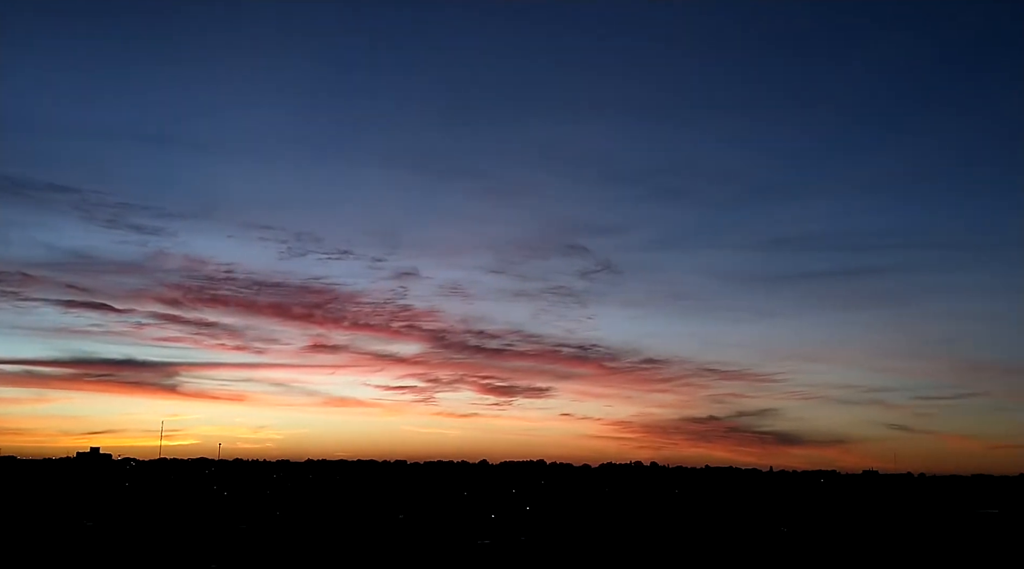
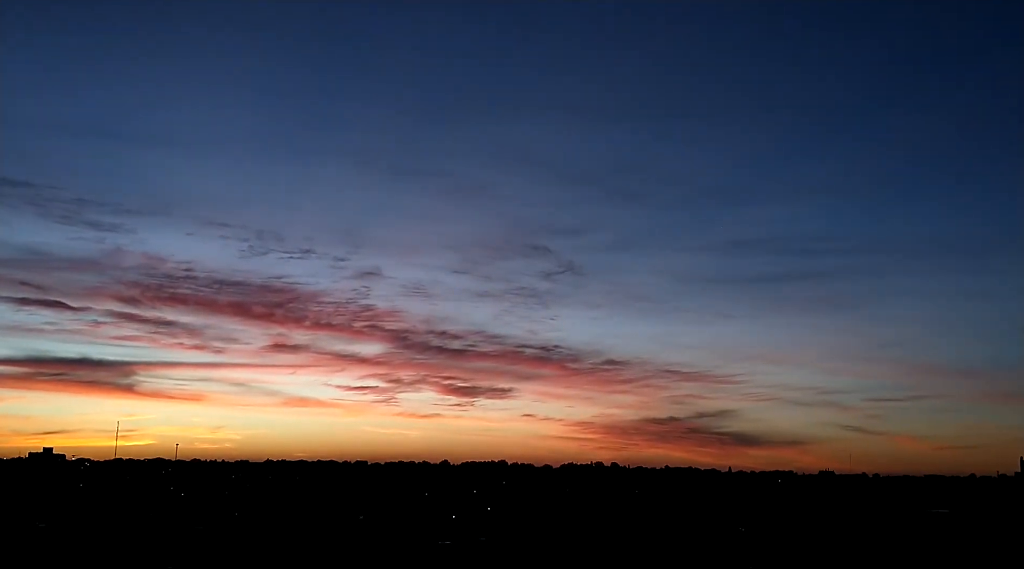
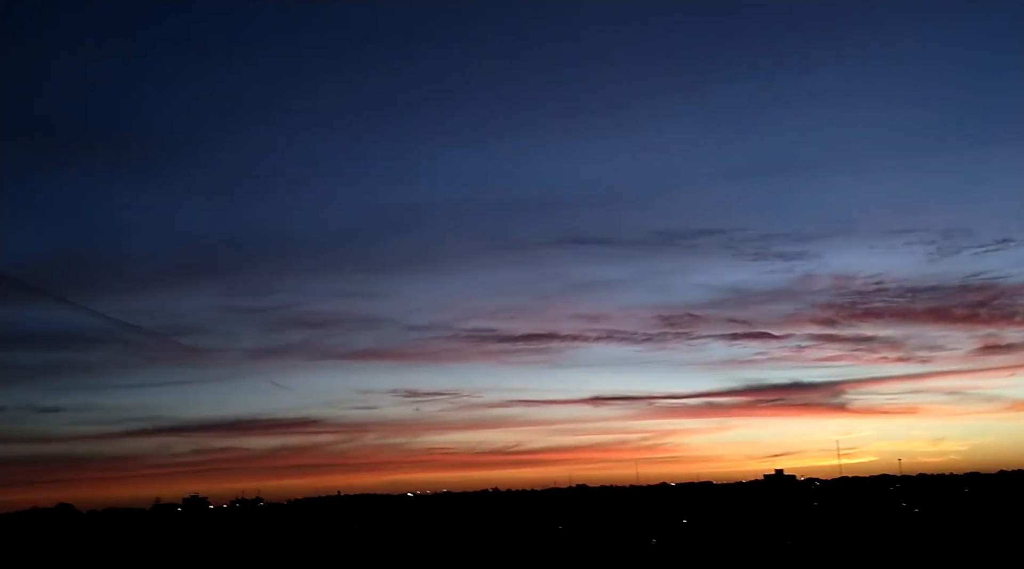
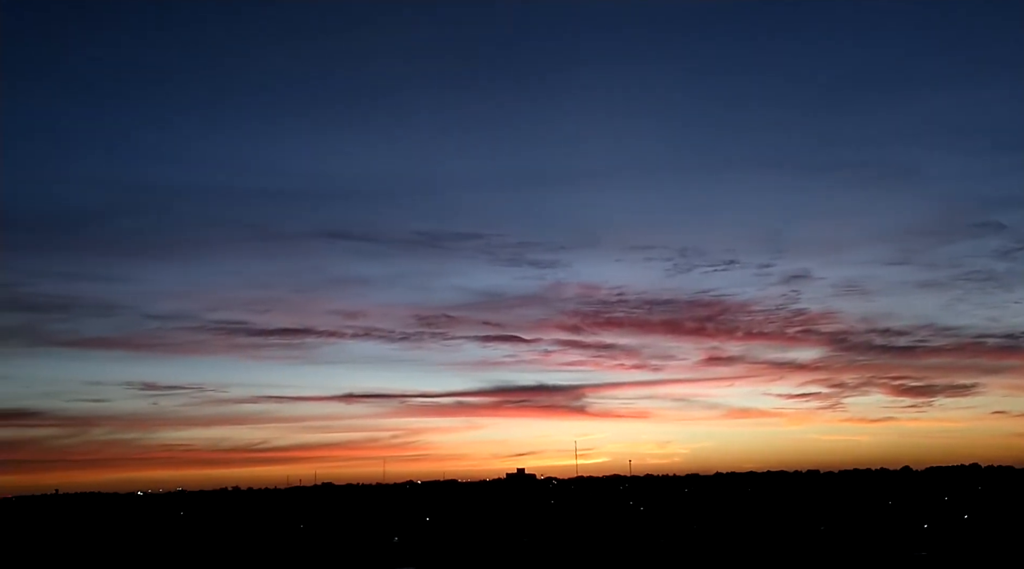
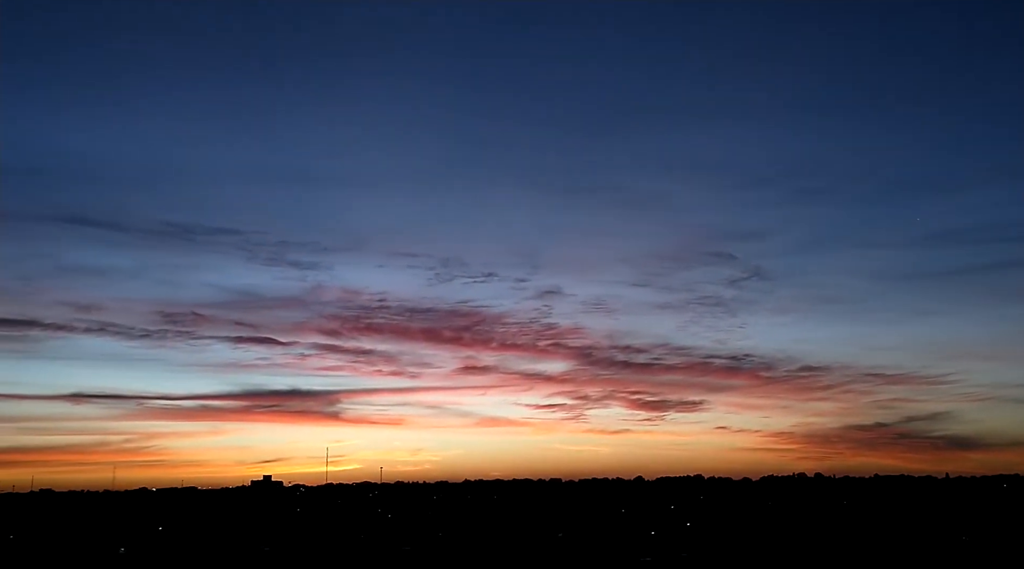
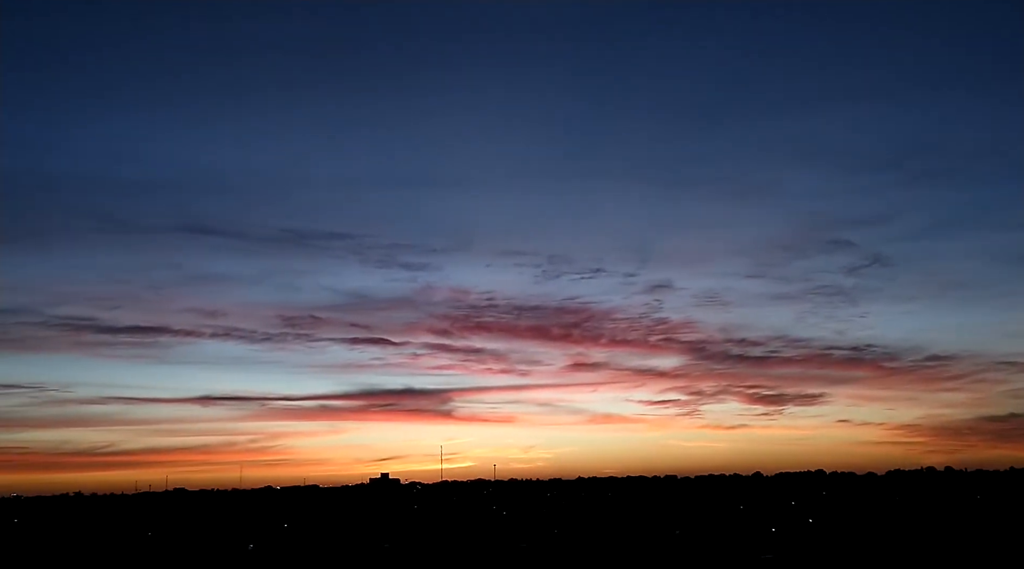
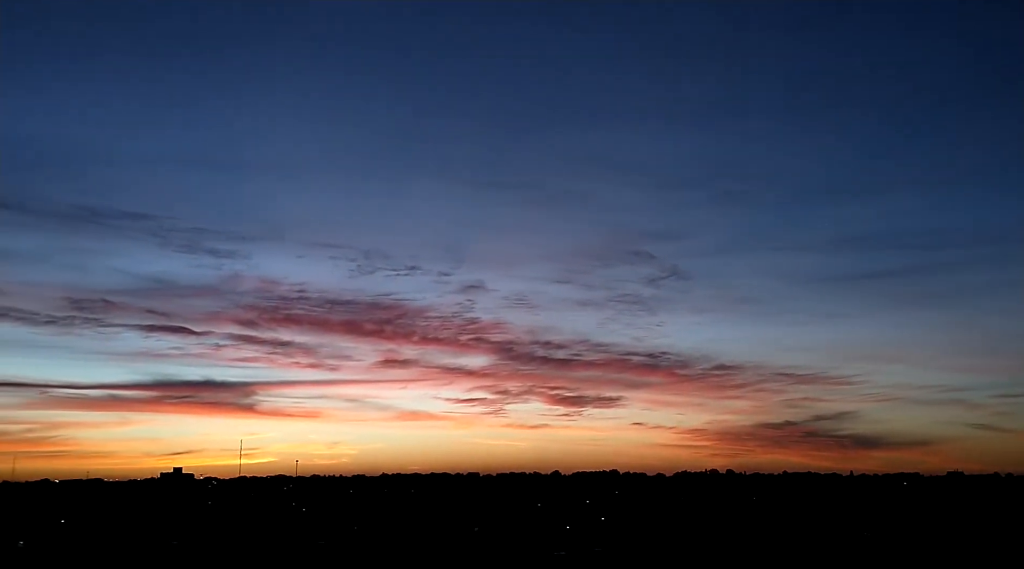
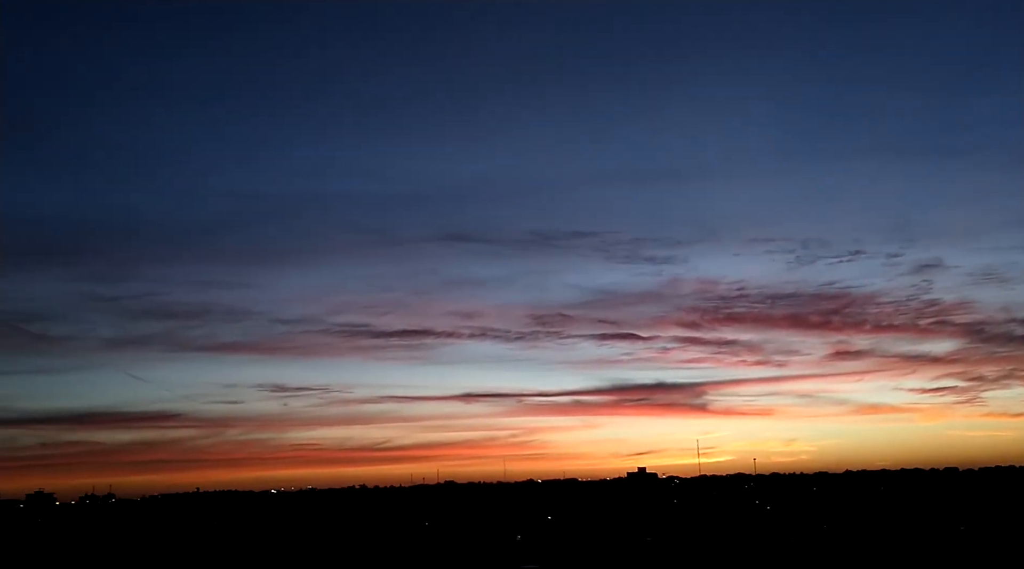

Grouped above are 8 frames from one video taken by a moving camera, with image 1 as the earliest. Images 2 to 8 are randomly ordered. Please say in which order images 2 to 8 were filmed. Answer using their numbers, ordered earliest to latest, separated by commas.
2, 7, 5, 6, 4, 8, 3
